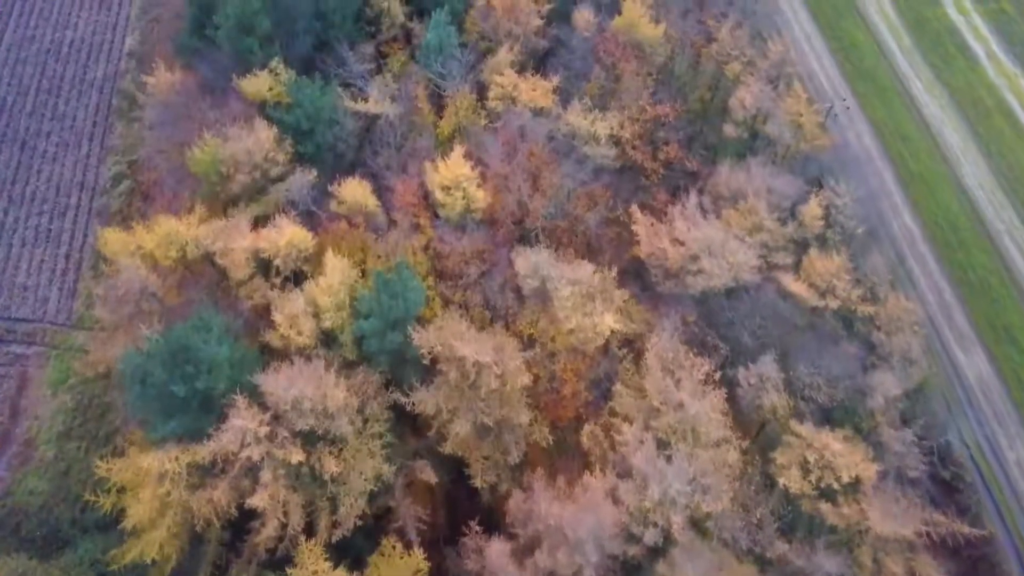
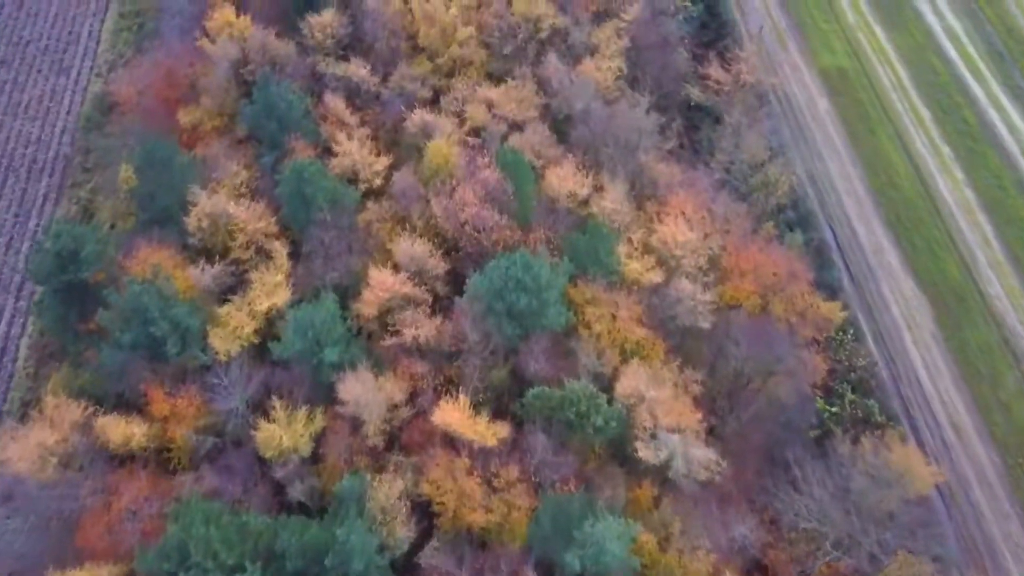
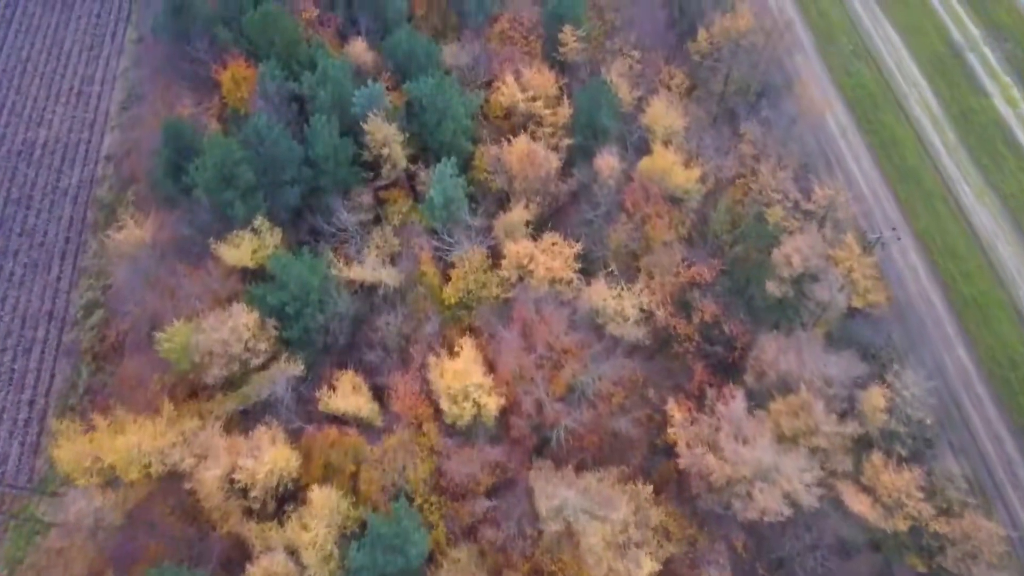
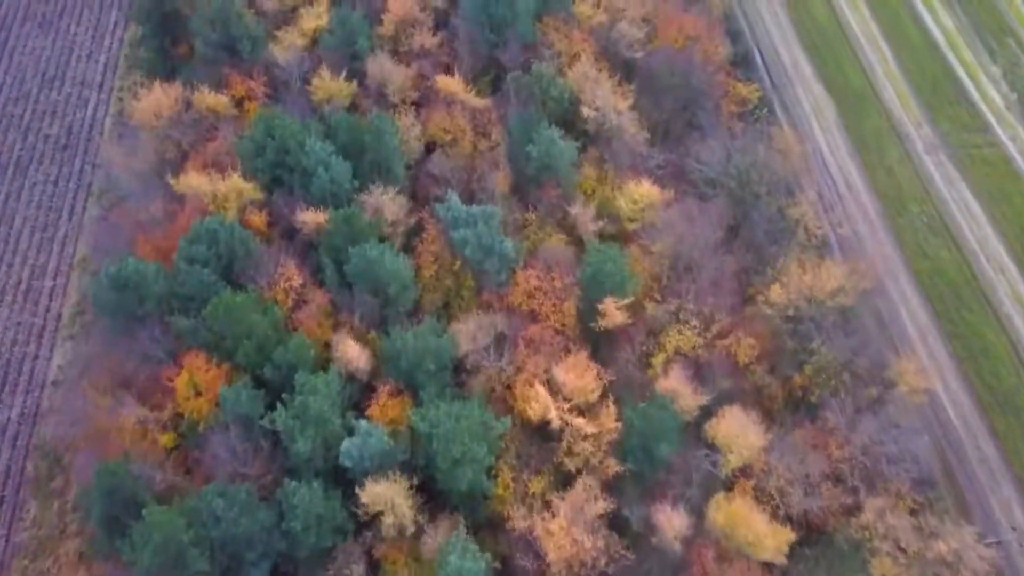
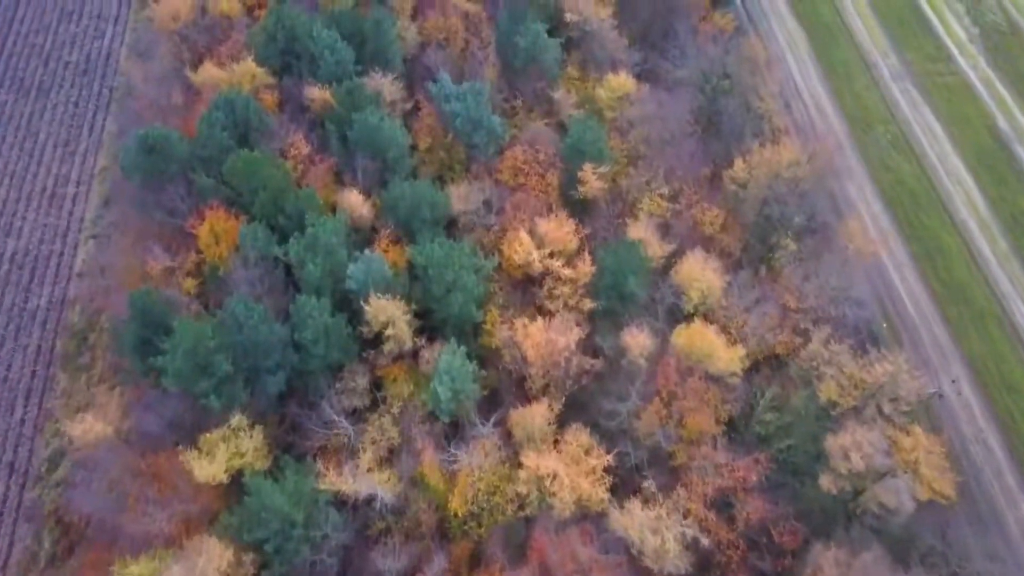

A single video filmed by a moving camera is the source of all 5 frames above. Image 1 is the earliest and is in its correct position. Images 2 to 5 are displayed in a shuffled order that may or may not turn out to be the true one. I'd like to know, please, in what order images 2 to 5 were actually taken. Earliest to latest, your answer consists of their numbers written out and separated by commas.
3, 5, 4, 2
